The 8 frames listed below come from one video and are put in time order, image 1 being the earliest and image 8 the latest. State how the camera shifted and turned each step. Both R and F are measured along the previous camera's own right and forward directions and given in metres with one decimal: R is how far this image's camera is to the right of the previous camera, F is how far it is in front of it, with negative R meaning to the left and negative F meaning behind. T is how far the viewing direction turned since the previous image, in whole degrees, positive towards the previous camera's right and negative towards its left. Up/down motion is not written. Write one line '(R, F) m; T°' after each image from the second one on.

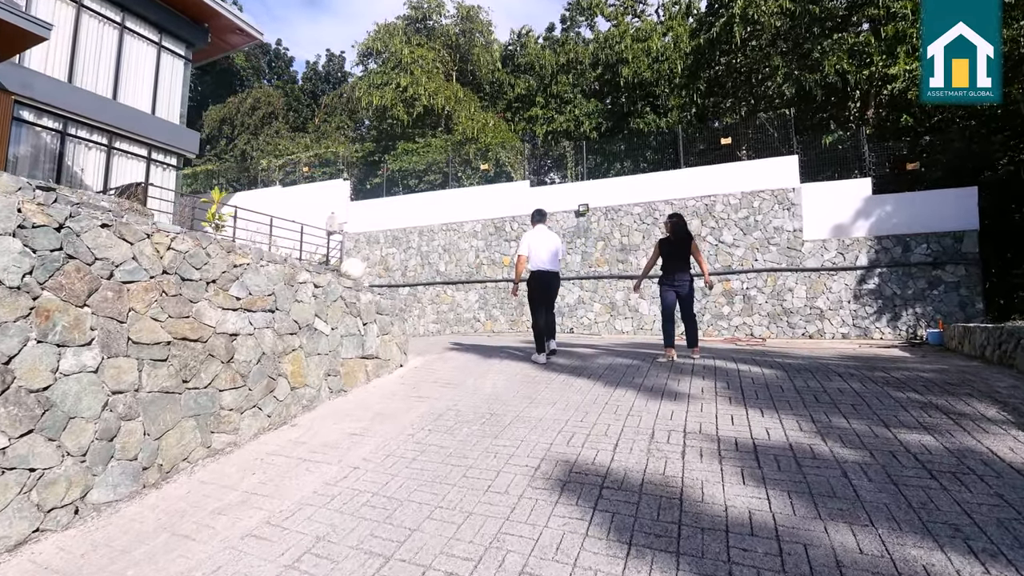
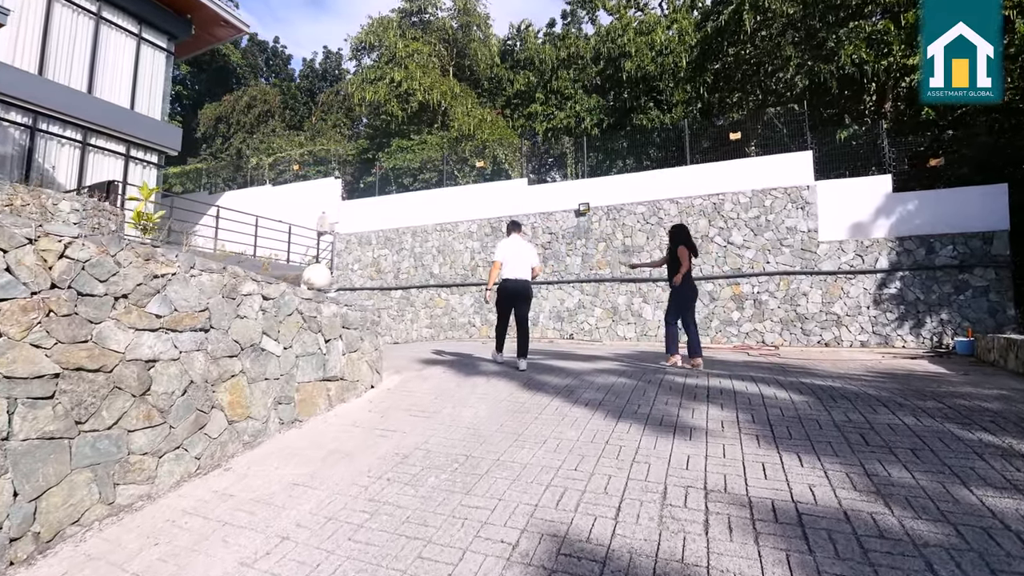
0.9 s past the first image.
(+0.2, +0.7) m; 0°
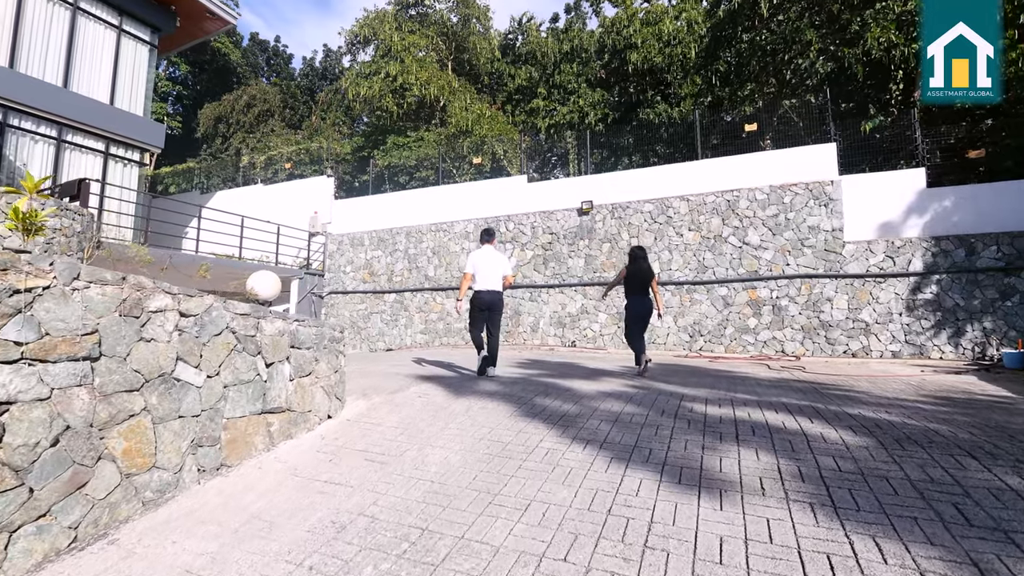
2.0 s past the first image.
(+0.2, +0.8) m; -1°
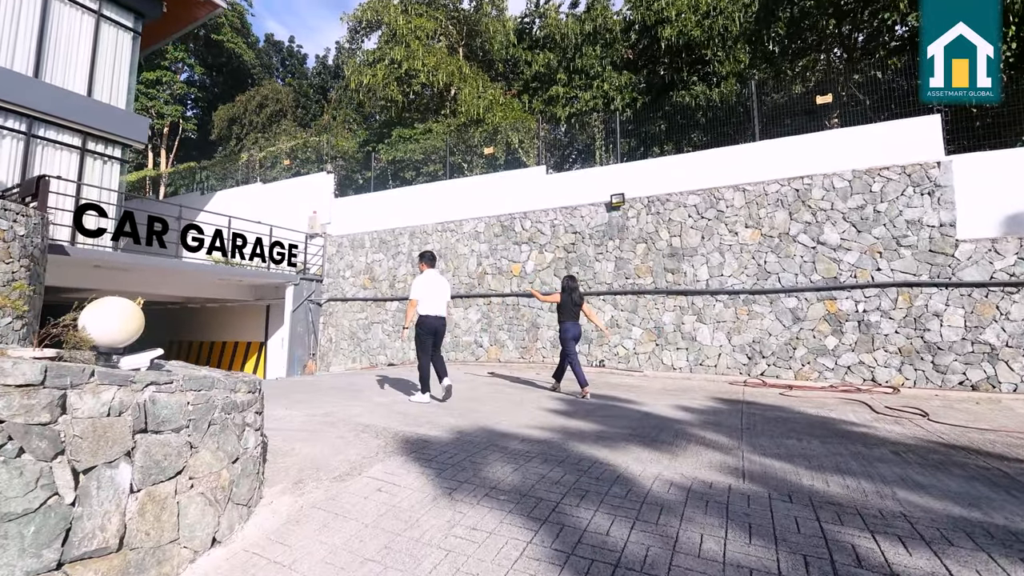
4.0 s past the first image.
(0.0, +1.8) m; -2°
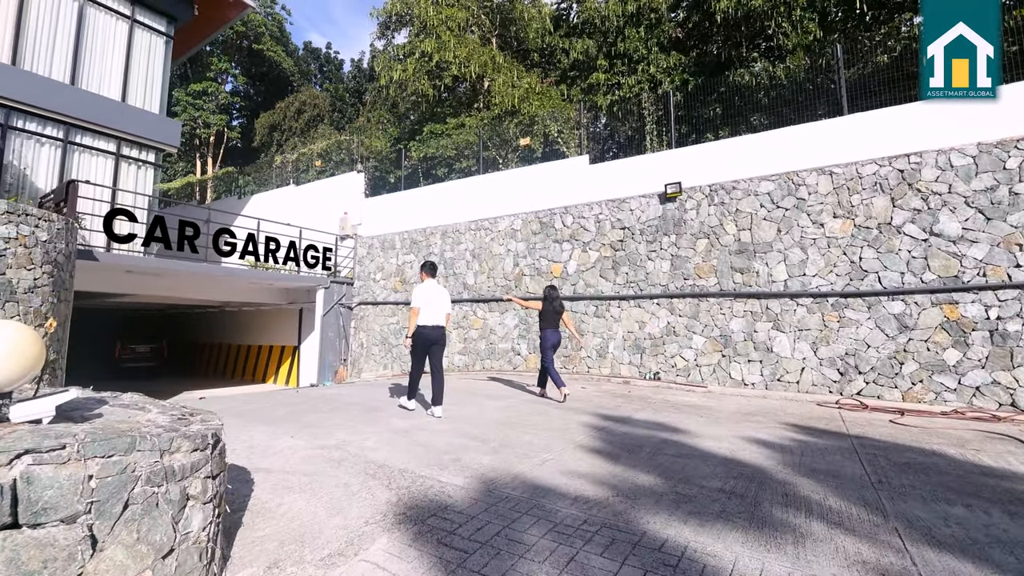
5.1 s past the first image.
(-0.1, +1.1) m; -4°
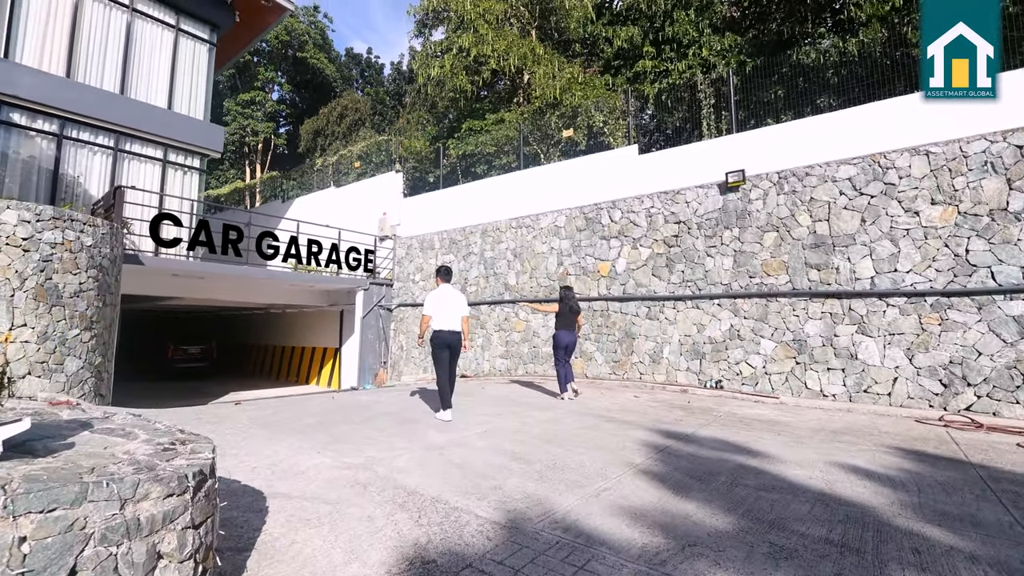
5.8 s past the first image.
(-0.1, +0.6) m; -5°
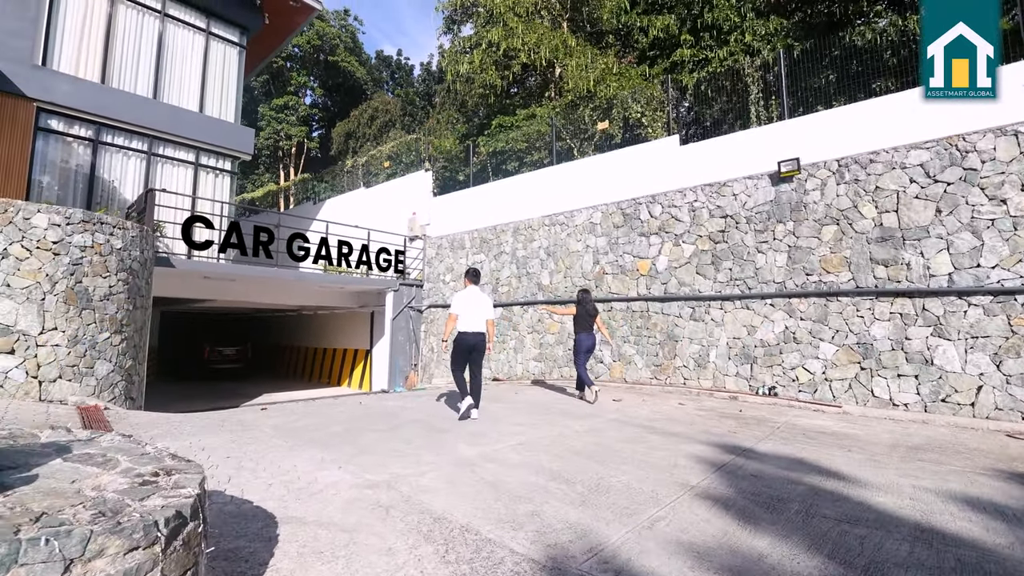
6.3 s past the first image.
(-0.1, +0.4) m; -4°
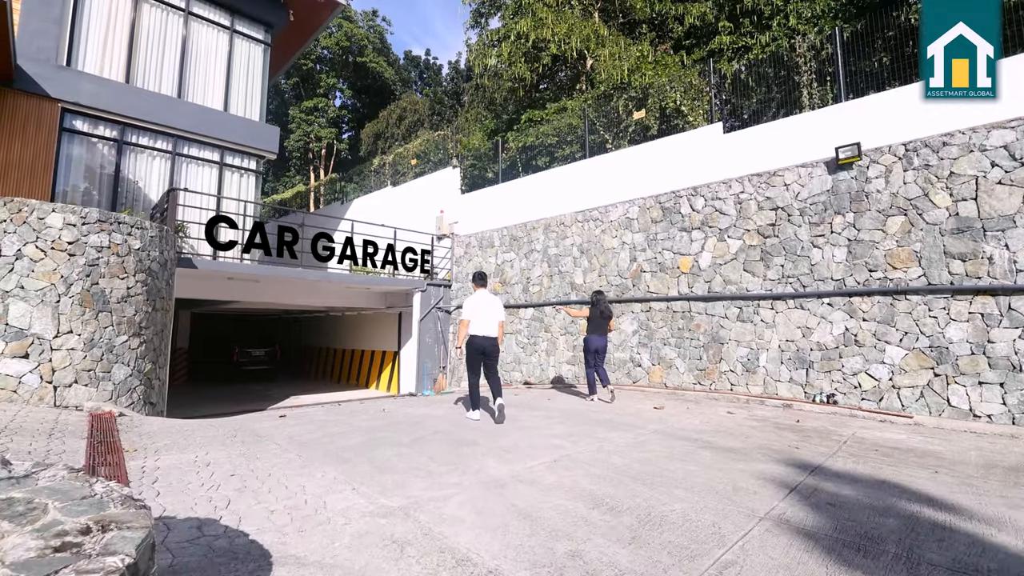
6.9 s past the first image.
(0.0, +0.5) m; -3°
